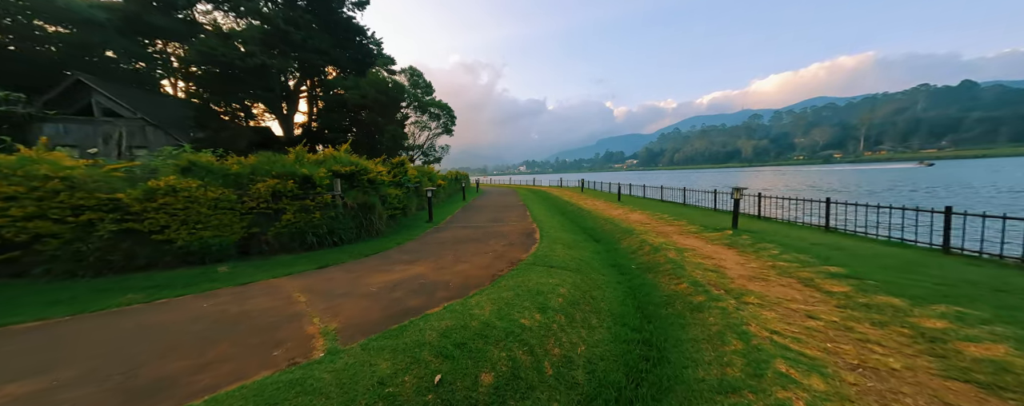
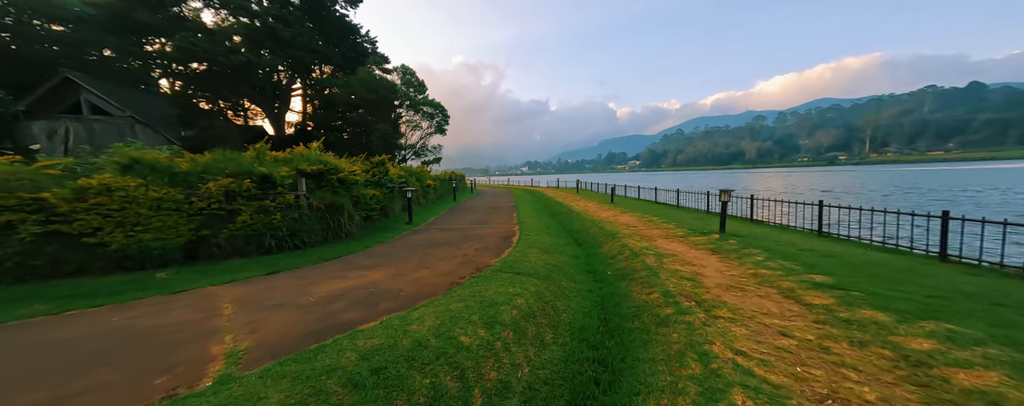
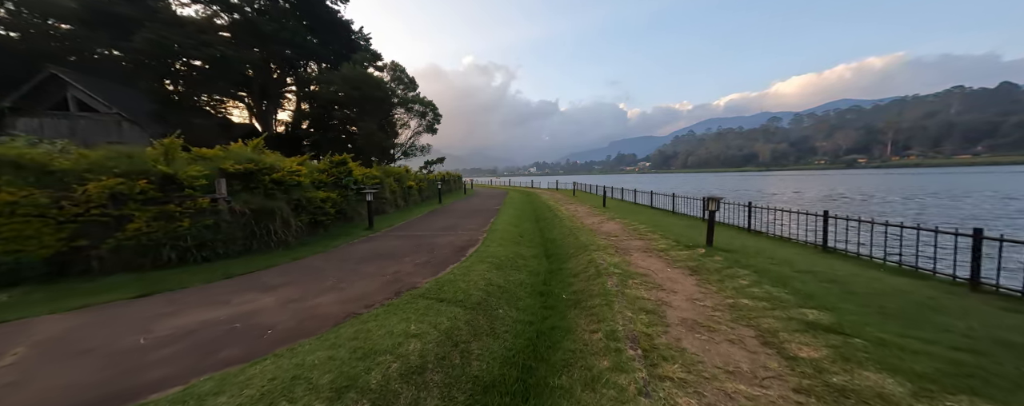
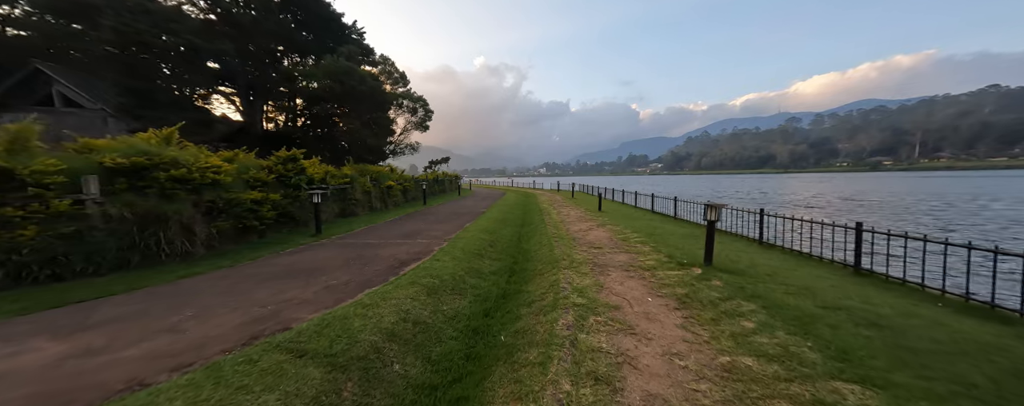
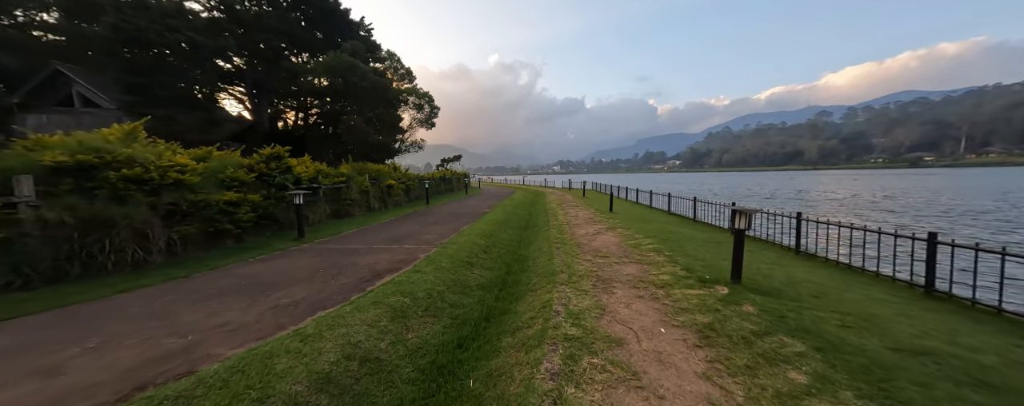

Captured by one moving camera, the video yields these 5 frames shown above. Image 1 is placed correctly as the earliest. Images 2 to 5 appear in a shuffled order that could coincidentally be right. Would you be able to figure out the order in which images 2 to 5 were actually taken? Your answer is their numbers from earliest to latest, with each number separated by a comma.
2, 3, 4, 5
